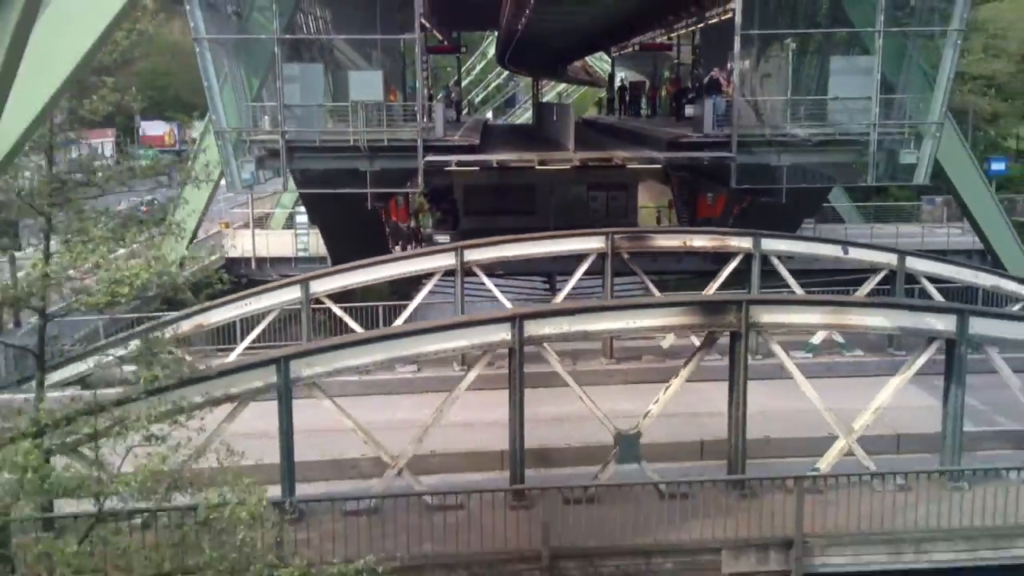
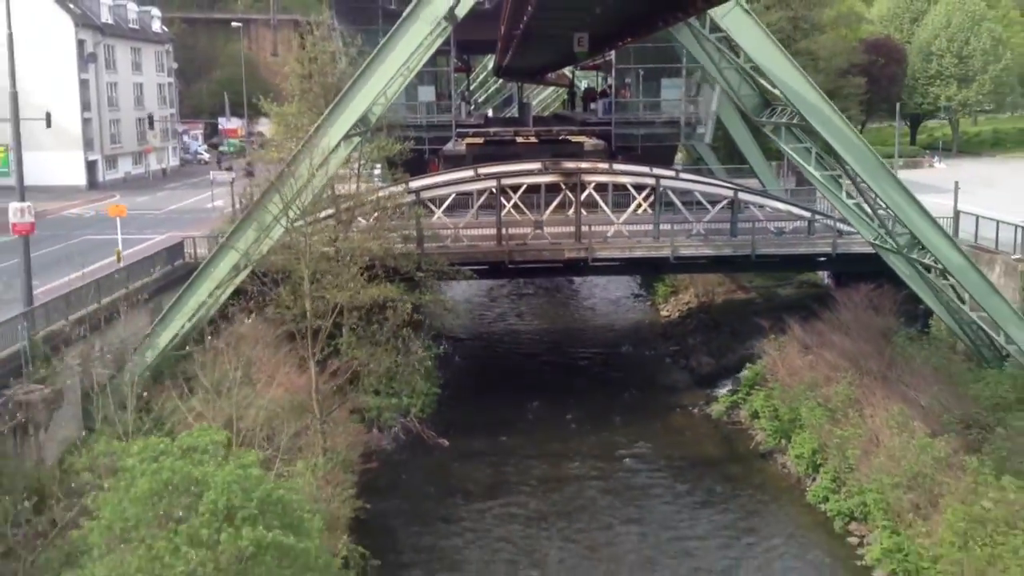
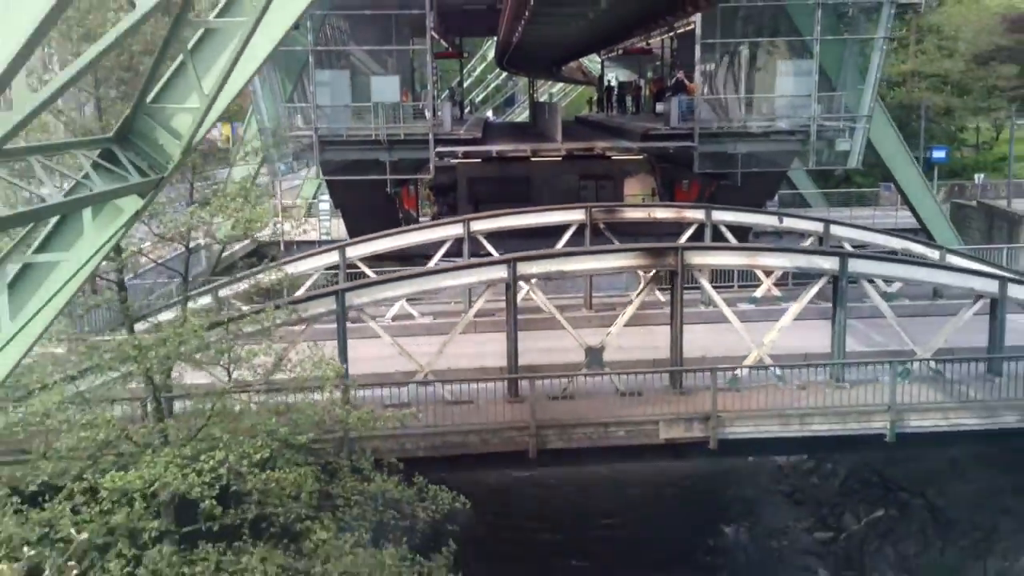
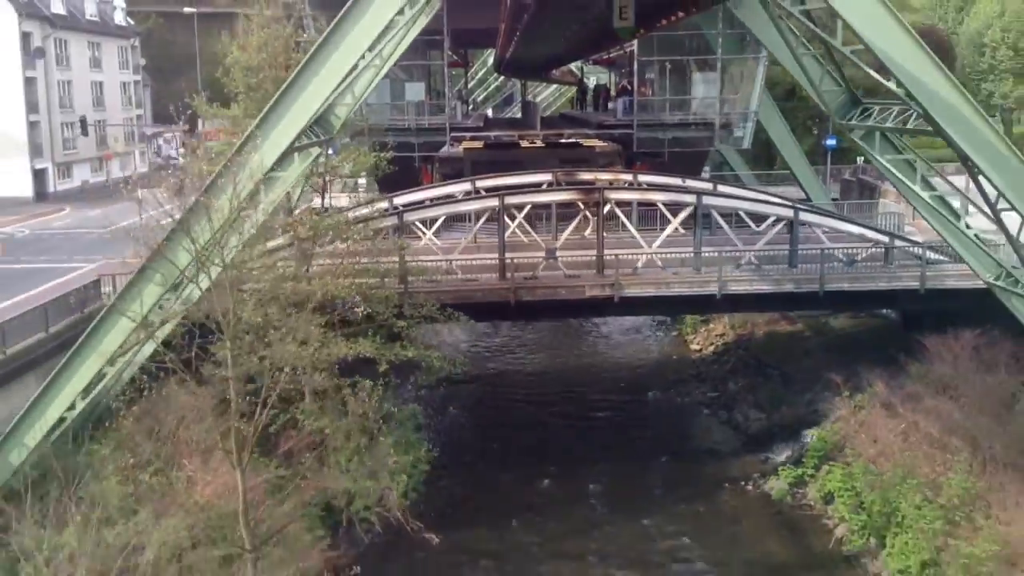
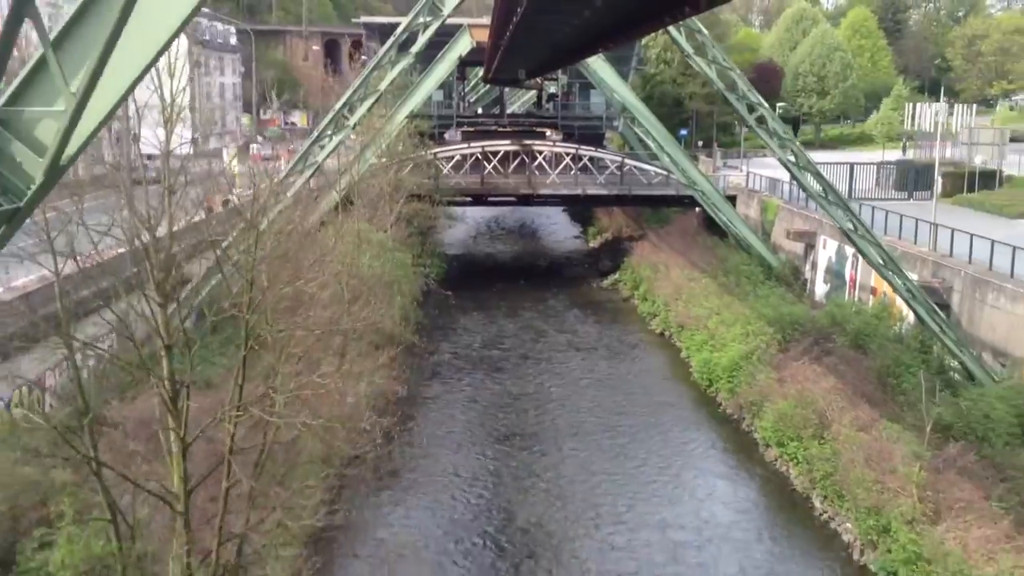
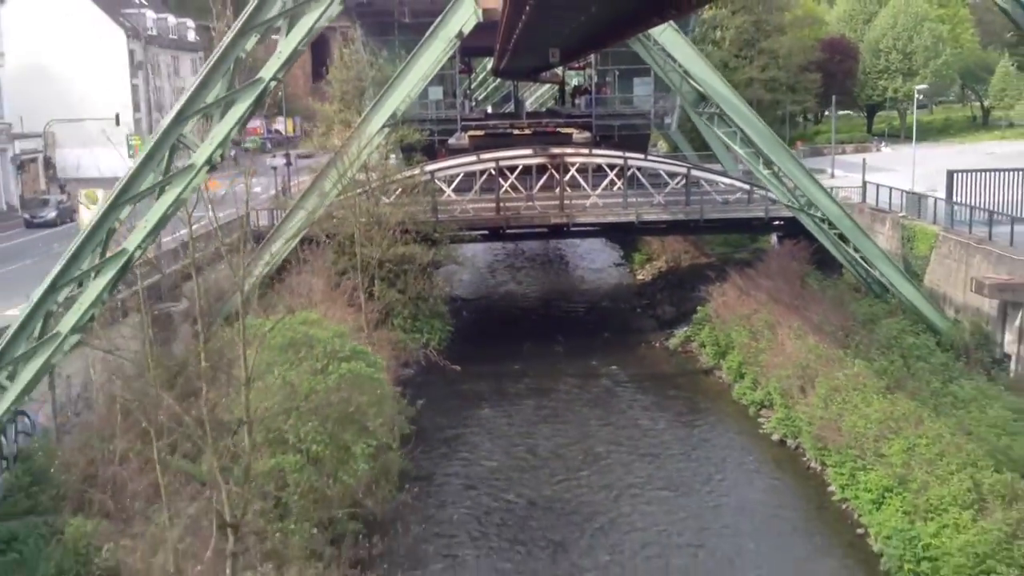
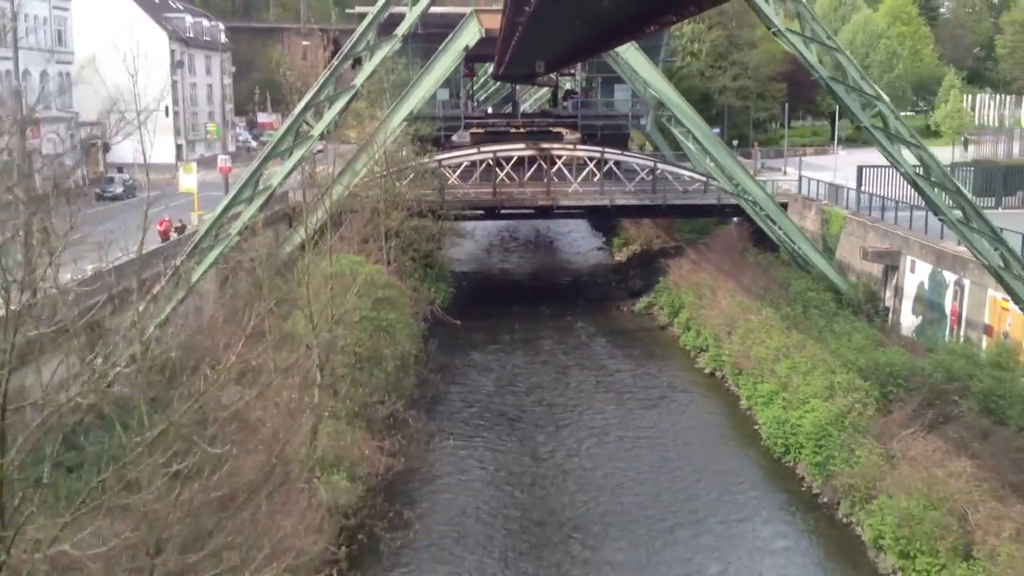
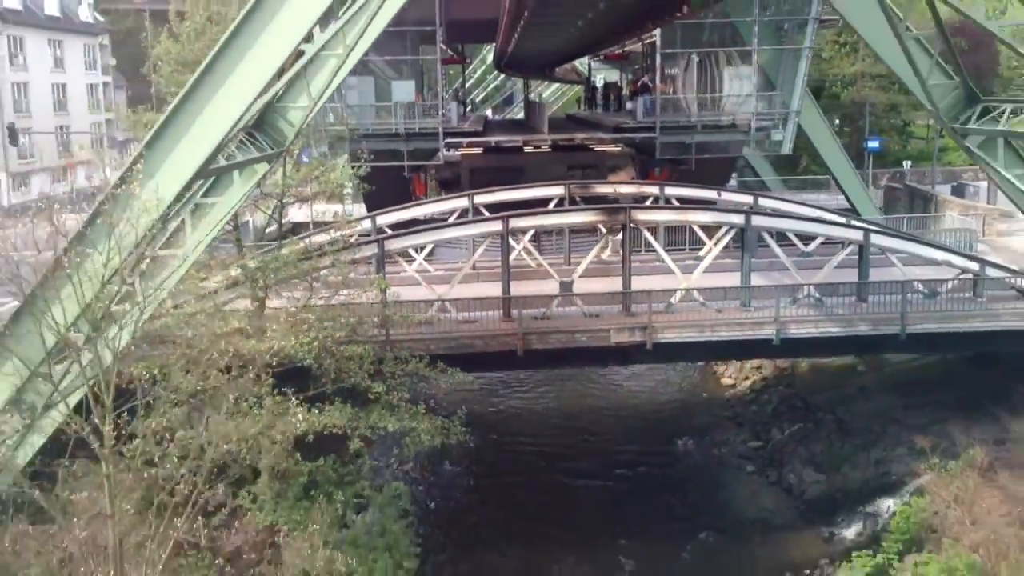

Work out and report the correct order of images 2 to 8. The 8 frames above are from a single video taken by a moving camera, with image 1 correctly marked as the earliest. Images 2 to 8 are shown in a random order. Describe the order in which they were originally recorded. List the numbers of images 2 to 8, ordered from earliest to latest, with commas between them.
3, 8, 4, 2, 6, 7, 5
